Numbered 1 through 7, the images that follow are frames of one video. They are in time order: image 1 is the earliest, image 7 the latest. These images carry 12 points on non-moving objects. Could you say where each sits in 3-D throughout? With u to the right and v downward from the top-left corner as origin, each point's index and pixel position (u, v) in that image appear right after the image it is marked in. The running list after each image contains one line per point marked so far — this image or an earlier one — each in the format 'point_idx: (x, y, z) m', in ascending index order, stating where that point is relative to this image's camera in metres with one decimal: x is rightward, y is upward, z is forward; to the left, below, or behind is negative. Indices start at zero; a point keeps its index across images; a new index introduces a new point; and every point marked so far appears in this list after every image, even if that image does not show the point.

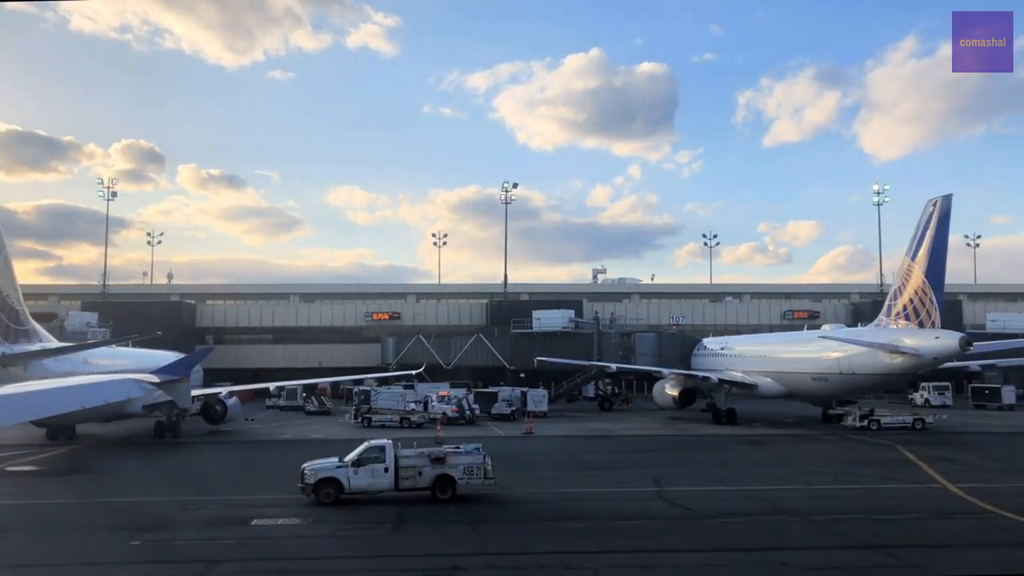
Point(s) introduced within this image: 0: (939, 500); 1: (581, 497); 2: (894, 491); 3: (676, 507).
0: (+8.4, -4.2, +18.4) m
1: (+1.4, -4.3, +19.2) m
2: (+8.1, -4.3, +19.8) m
3: (+3.2, -4.2, +17.9) m
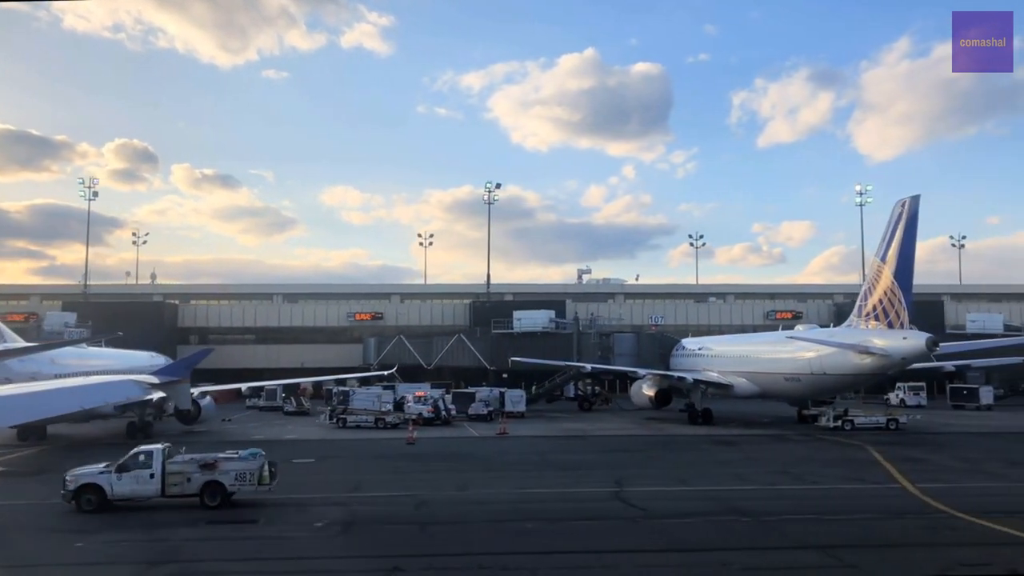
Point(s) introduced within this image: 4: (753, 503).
0: (+7.5, -4.2, +18.4) m
1: (+0.6, -4.3, +19.2) m
2: (+7.2, -4.3, +19.9) m
3: (+2.3, -4.2, +17.8) m
4: (+4.7, -4.2, +18.1) m
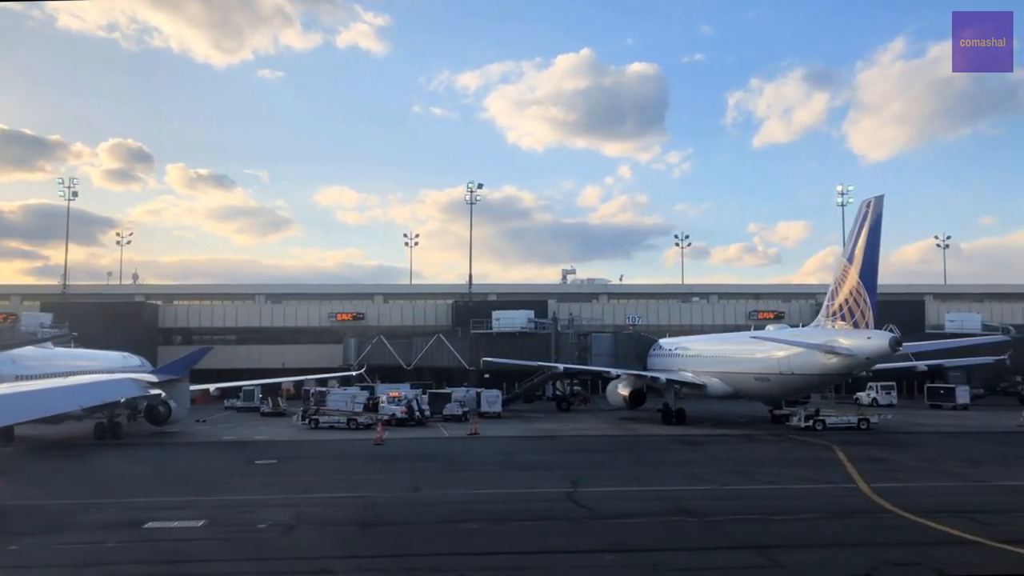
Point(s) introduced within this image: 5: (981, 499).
0: (+6.5, -4.2, +18.4) m
1: (-0.4, -4.3, +19.1) m
2: (+6.2, -4.3, +19.9) m
3: (+1.3, -4.2, +17.8) m
4: (+3.7, -4.2, +18.1) m
5: (+9.3, -4.2, +18.6) m
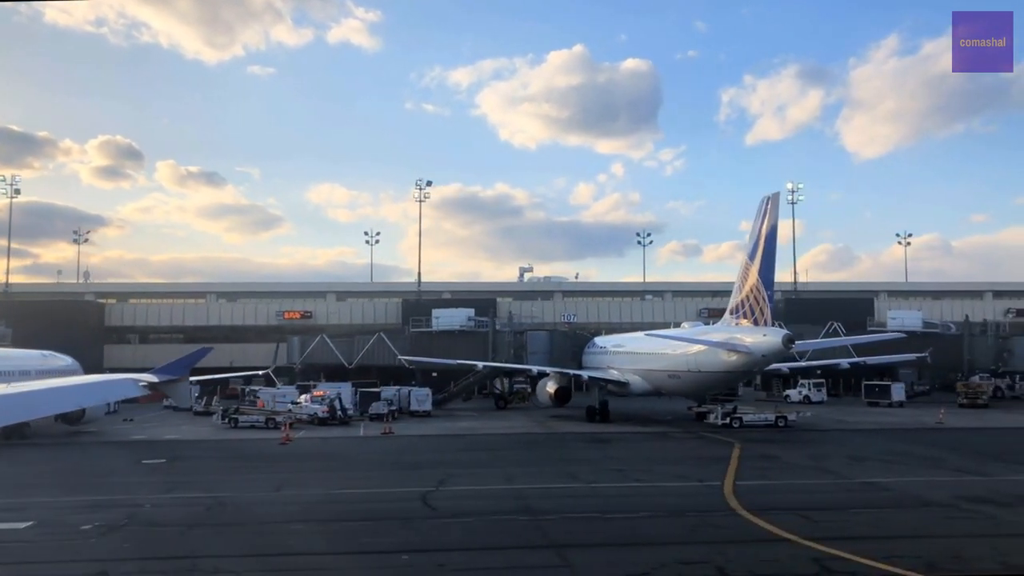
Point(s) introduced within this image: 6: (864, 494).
0: (+3.6, -4.2, +18.4) m
1: (-3.4, -4.2, +19.0) m
2: (+3.2, -4.3, +19.8) m
3: (-1.6, -4.1, +17.7) m
4: (+0.8, -4.1, +18.0) m
5: (+6.3, -4.2, +18.6) m
6: (+7.2, -4.2, +19.1) m
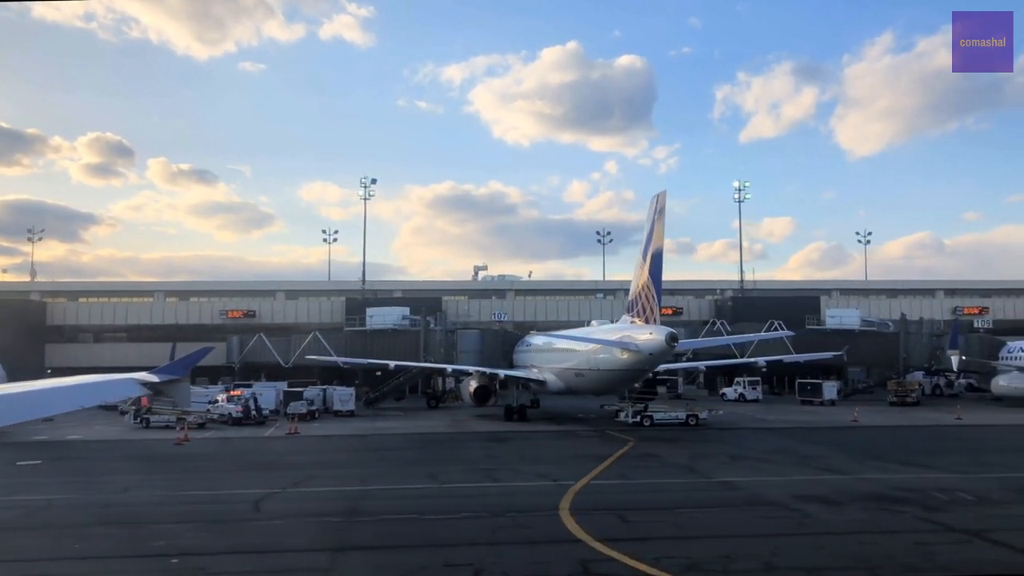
0: (+0.4, -4.1, +18.3) m
1: (-6.6, -4.2, +18.7) m
2: (0.0, -4.3, +19.7) m
3: (-4.8, -4.1, +17.5) m
4: (-2.4, -4.1, +17.8) m
5: (+3.1, -4.1, +18.6) m
6: (+4.0, -4.2, +19.1) m
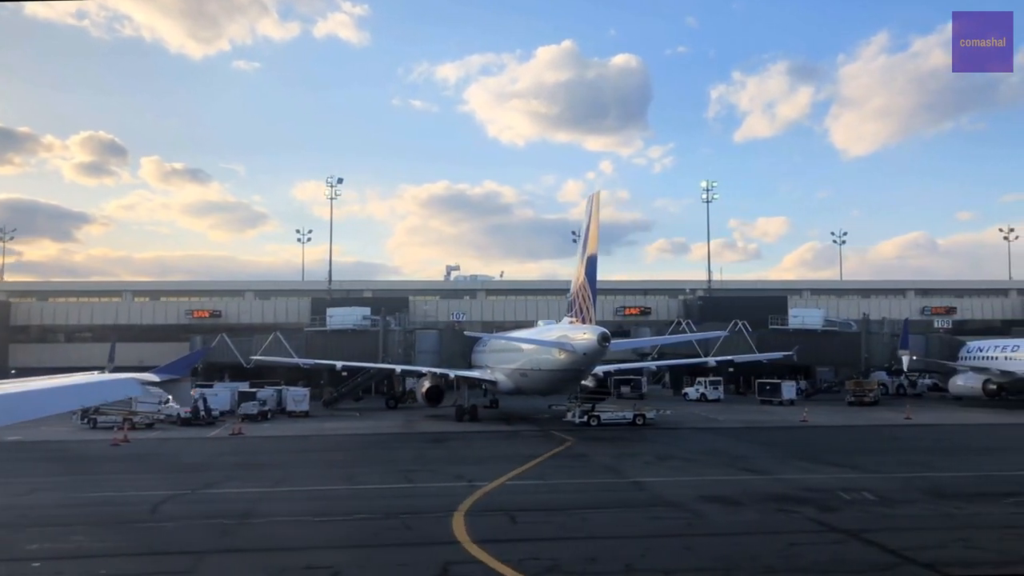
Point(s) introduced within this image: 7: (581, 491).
0: (-1.5, -4.1, +18.2) m
1: (-8.5, -4.2, +18.6) m
2: (-1.9, -4.3, +19.7) m
3: (-6.6, -4.1, +17.4) m
4: (-4.3, -4.1, +17.8) m
5: (+1.2, -4.1, +18.6) m
6: (+2.1, -4.2, +19.1) m
7: (+1.5, -4.2, +19.4) m
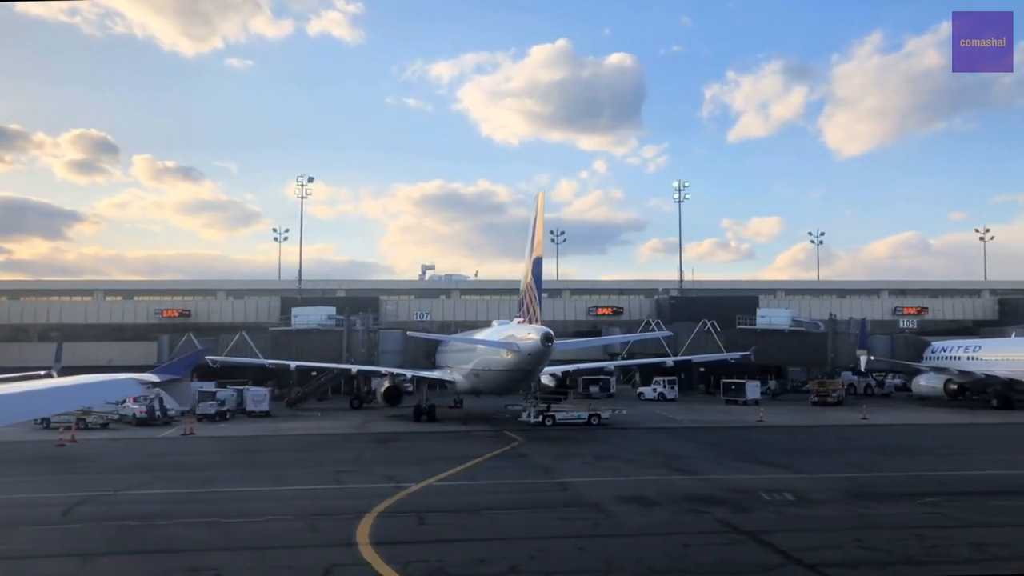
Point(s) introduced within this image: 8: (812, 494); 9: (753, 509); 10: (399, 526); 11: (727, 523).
0: (-3.1, -4.2, +18.2) m
1: (-10.0, -4.2, +18.5) m
2: (-3.4, -4.3, +19.6) m
3: (-8.2, -4.1, +17.3) m
4: (-5.9, -4.1, +17.7) m
5: (-0.3, -4.2, +18.6) m
6: (+0.6, -4.2, +19.1) m
7: (-0.1, -4.2, +19.4) m
8: (+6.1, -4.1, +18.7) m
9: (+4.4, -4.0, +17.0) m
10: (-1.8, -3.9, +15.4) m
11: (+3.6, -3.9, +15.7) m
